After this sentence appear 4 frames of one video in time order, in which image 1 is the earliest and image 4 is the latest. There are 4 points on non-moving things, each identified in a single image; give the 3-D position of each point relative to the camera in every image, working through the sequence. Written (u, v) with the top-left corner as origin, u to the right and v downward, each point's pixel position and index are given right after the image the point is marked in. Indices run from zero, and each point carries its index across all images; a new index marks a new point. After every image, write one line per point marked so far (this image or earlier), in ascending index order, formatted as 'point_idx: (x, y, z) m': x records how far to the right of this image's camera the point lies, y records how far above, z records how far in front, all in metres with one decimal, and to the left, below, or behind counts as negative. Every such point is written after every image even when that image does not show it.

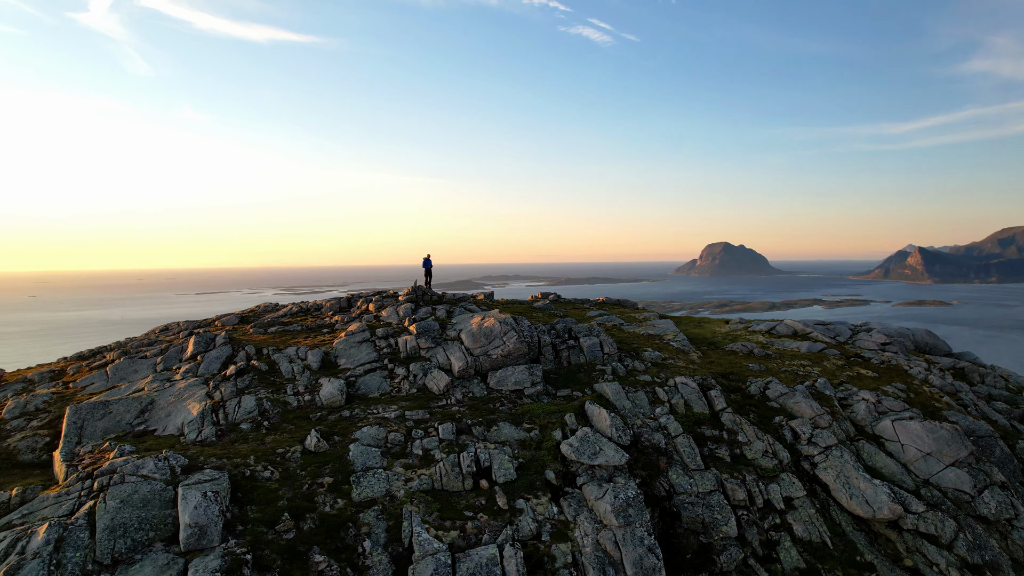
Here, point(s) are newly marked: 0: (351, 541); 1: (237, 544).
0: (-6.5, -10.3, +17.9) m
1: (-10.4, -9.6, +16.4) m
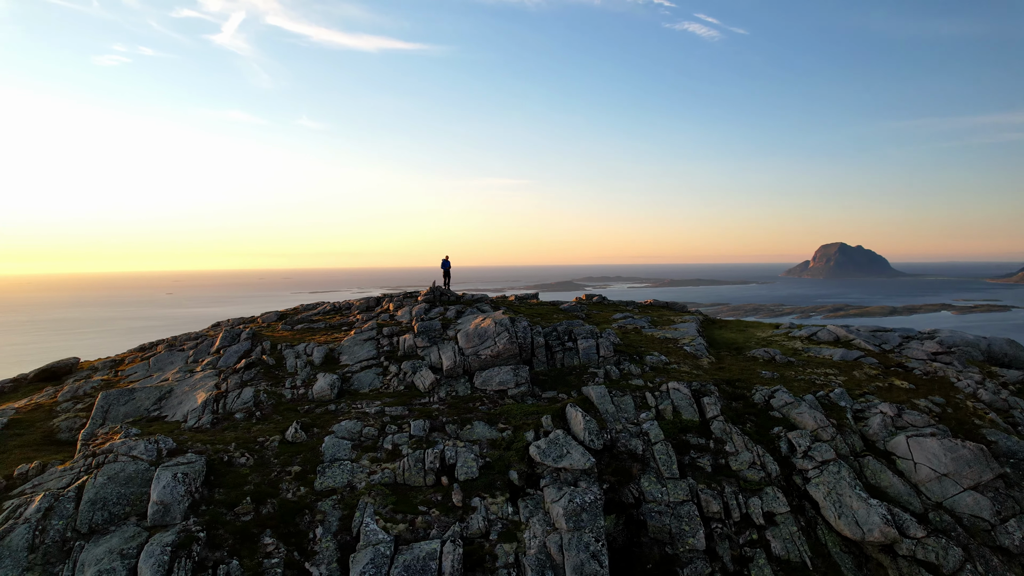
0: (-8.8, -10.1, +18.6) m
1: (-12.8, -9.4, +17.6) m
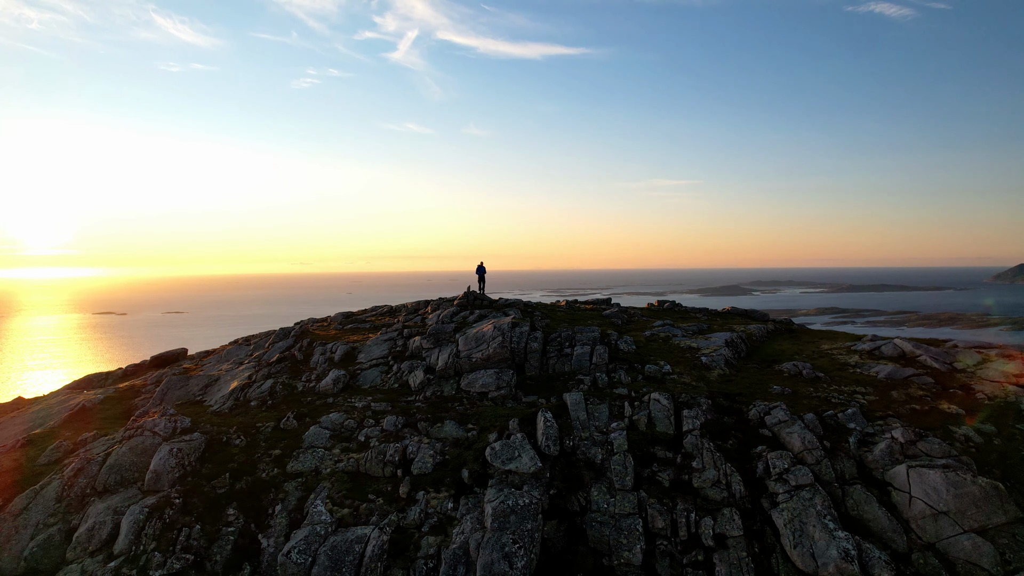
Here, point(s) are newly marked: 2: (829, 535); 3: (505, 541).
0: (-11.8, -10.3, +21.0) m
1: (-15.9, -9.6, +20.7) m
2: (+13.4, -10.5, +18.5) m
3: (-0.2, -10.6, +18.4) m
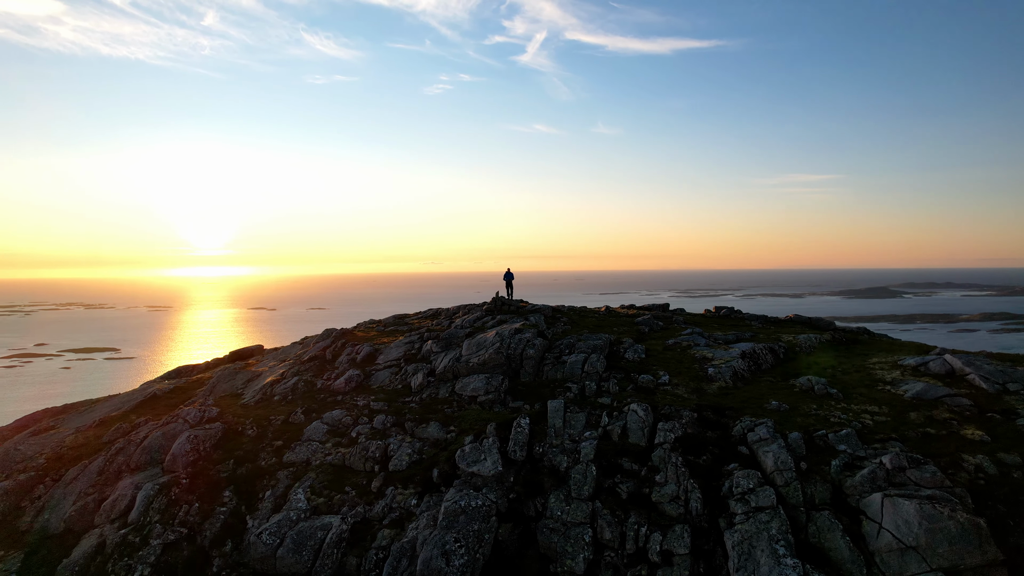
0: (-13.8, -10.9, +23.9) m
1: (-17.9, -10.2, +24.2) m
2: (+10.8, -11.2, +17.9) m
3: (-2.7, -11.3, +19.7) m
